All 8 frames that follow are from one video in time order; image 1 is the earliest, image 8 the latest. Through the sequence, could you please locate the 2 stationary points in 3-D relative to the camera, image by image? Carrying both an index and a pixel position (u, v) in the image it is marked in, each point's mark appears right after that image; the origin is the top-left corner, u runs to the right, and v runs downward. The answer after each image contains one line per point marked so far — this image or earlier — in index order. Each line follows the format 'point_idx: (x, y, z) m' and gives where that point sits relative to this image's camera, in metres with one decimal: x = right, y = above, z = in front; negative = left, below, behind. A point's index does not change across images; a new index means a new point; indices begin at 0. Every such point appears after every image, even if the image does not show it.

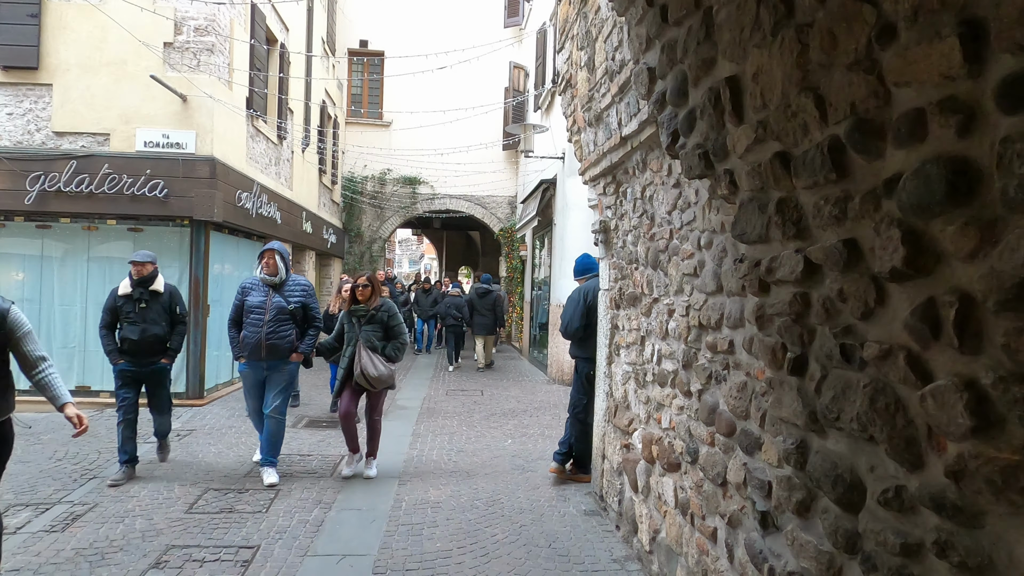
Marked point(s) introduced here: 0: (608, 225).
0: (+0.7, +0.4, +4.7) m
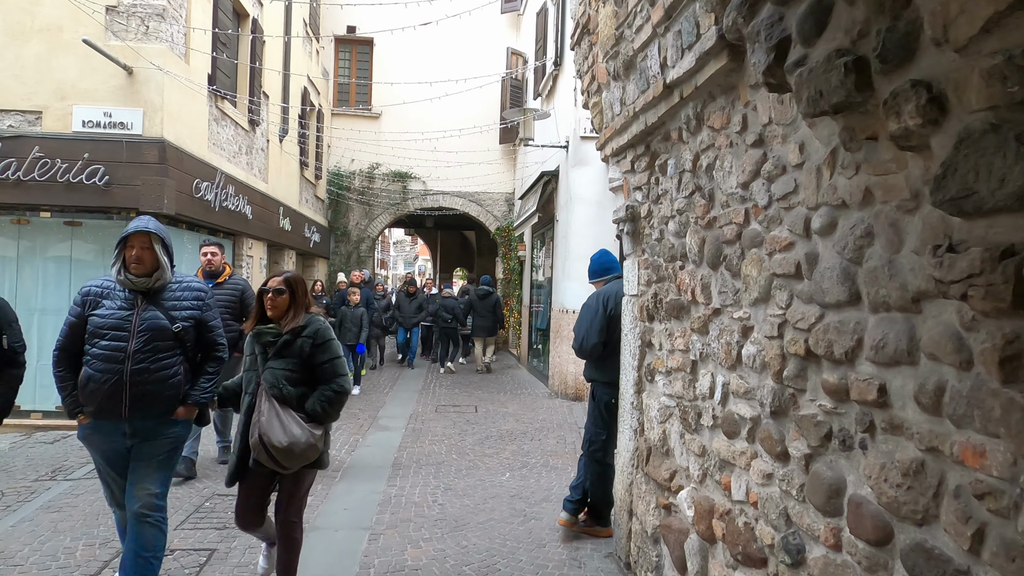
0: (+0.7, +0.4, +3.6) m
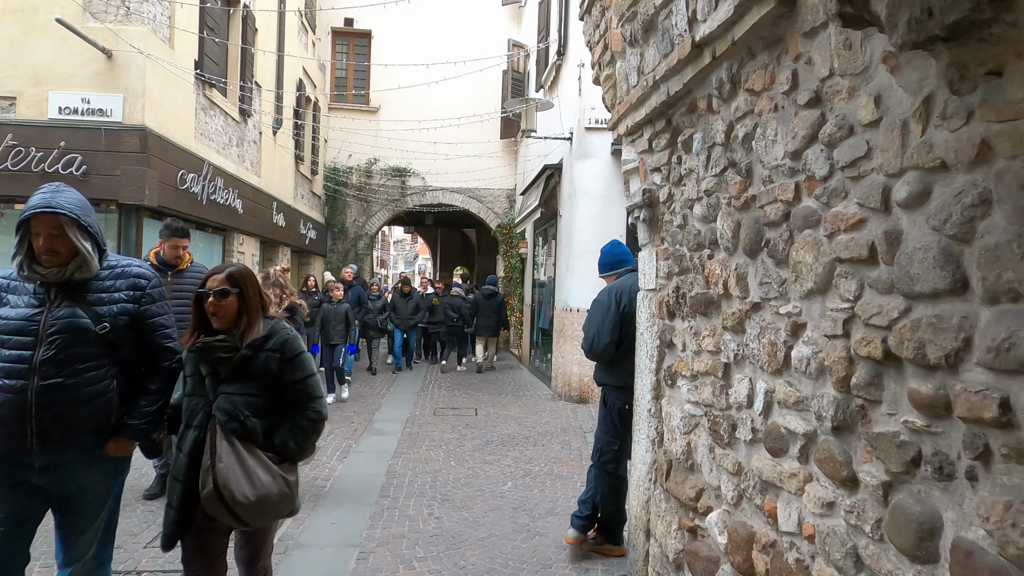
0: (+0.7, +0.4, +3.2) m
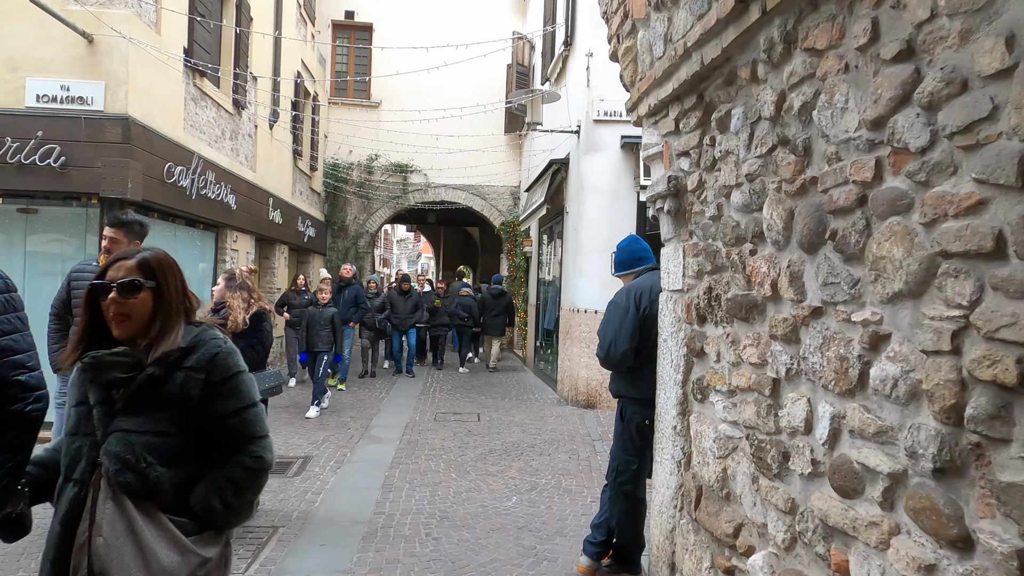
0: (+0.7, +0.4, +2.8) m
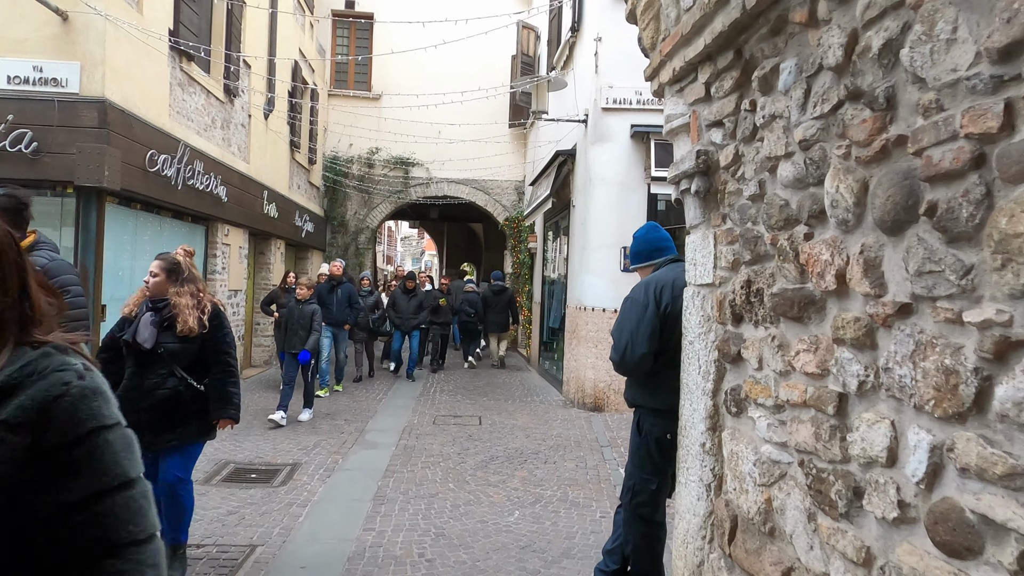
0: (+0.7, +0.5, +2.4) m
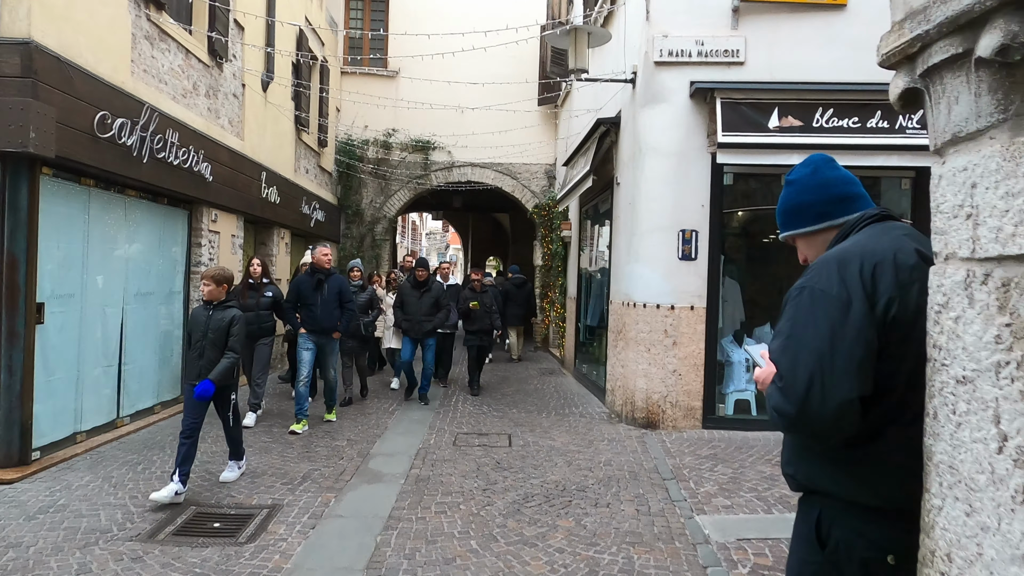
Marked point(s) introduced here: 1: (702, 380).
0: (+0.9, +0.5, +1.0) m
1: (+1.9, -0.9, +6.7) m
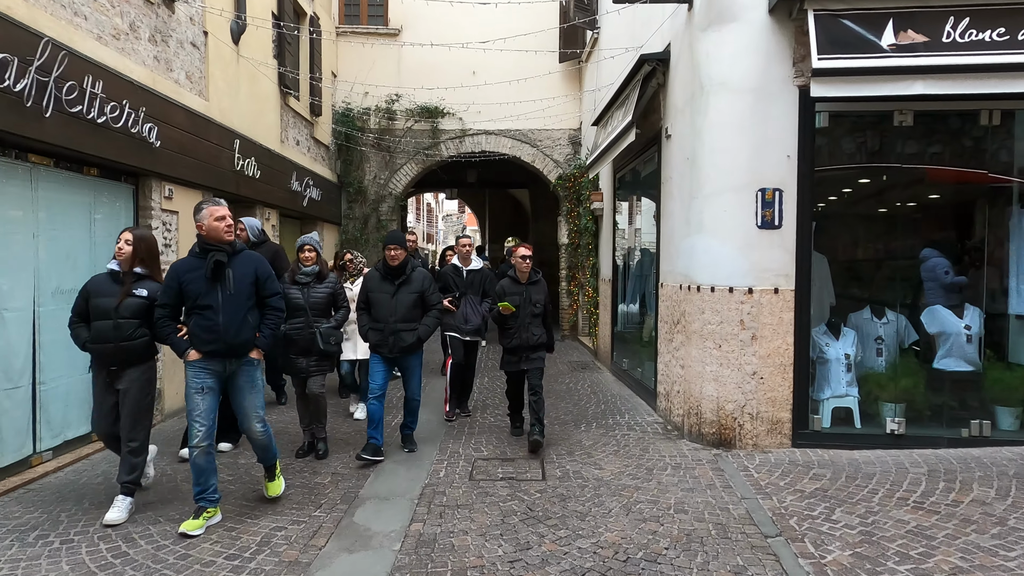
0: (+0.9, +0.5, -0.5) m
1: (+2.2, -0.7, +5.2) m
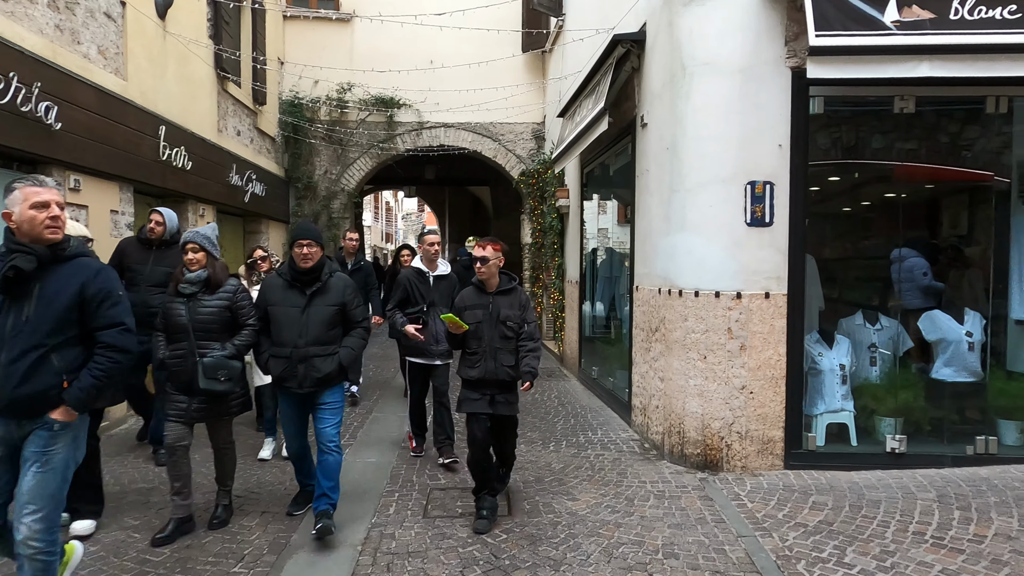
0: (+1.0, +0.5, -1.1) m
1: (+1.9, -0.8, +4.7) m
